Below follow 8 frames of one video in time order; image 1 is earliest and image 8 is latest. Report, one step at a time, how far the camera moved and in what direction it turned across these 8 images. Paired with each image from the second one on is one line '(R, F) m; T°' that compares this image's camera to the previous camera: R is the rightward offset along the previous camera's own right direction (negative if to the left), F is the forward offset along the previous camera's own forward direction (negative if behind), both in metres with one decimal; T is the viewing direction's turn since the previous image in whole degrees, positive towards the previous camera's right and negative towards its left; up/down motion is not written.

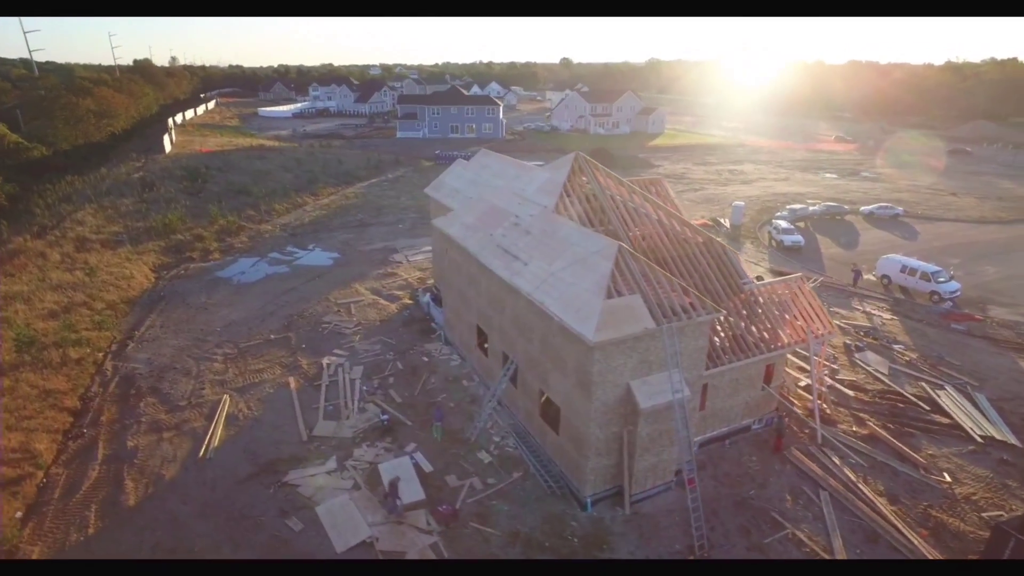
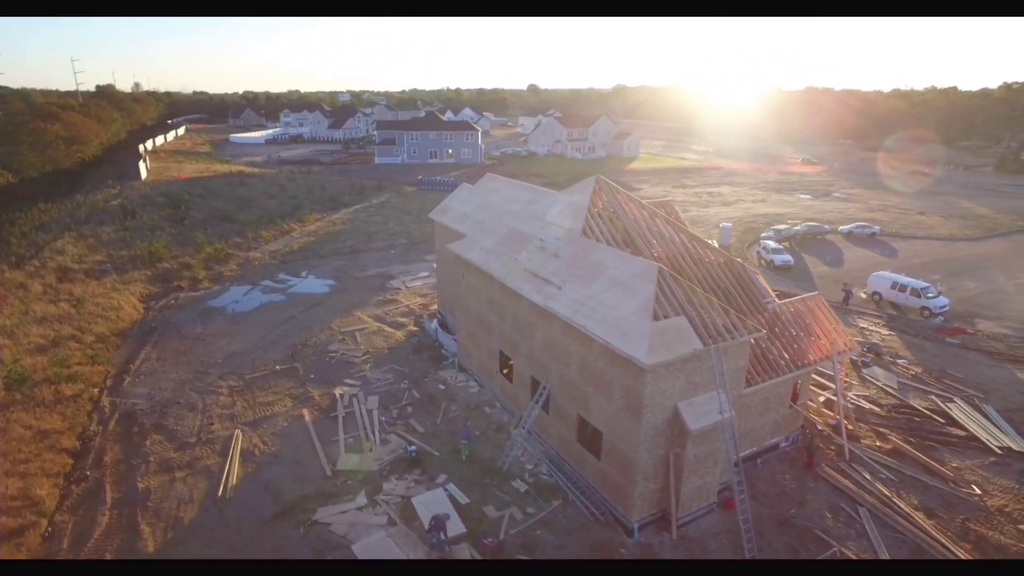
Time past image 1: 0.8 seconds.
(-1.2, +0.2) m; +3°
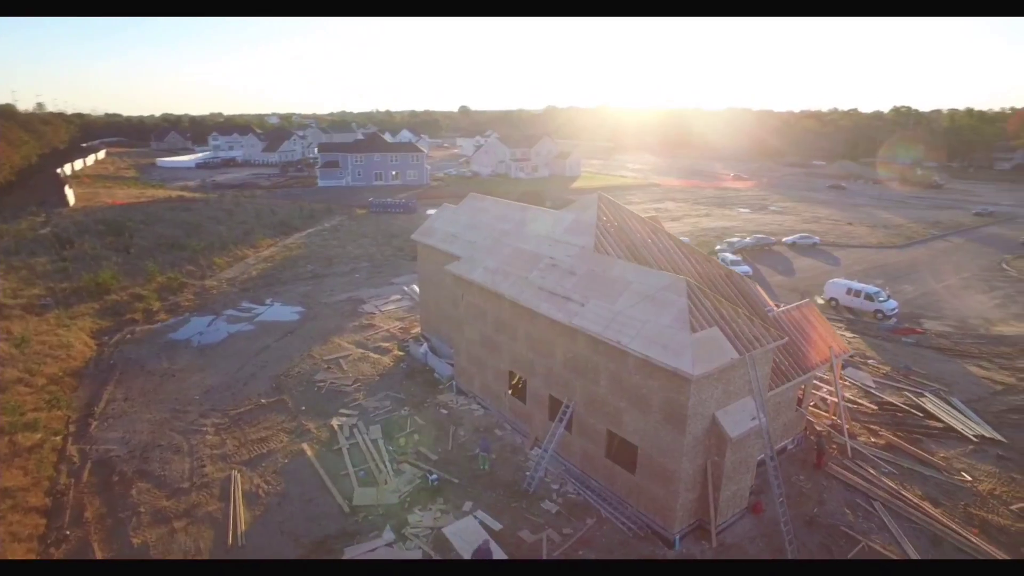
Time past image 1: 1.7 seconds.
(-1.7, +0.2) m; +7°
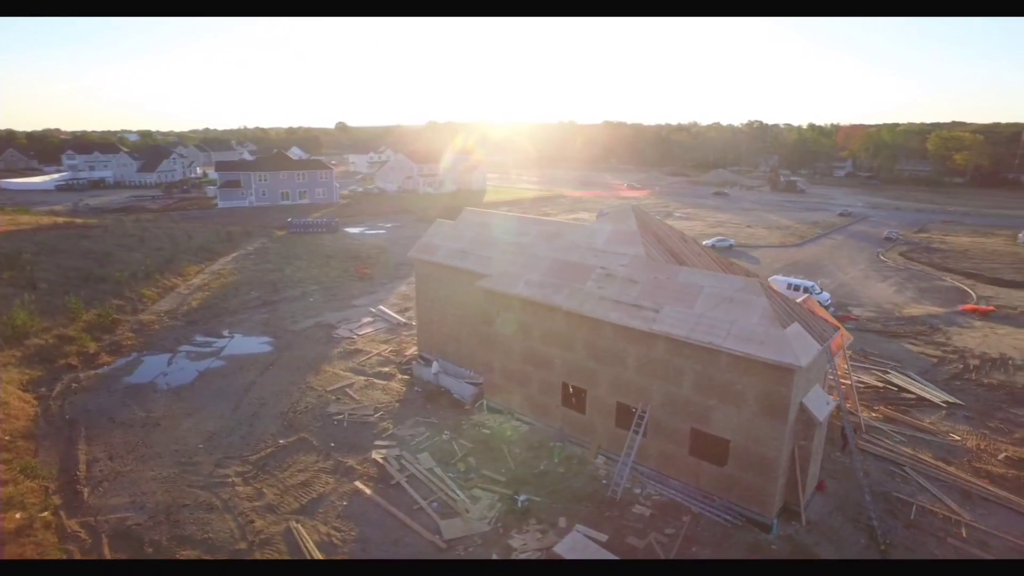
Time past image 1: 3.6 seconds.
(-3.7, +0.5) m; +12°
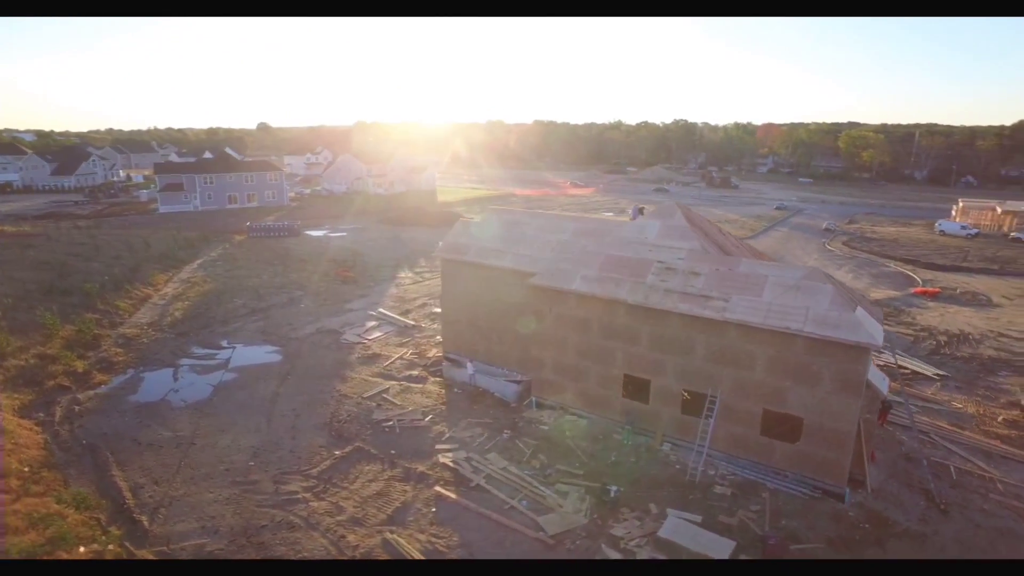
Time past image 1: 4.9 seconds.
(-3.0, +0.2) m; +8°
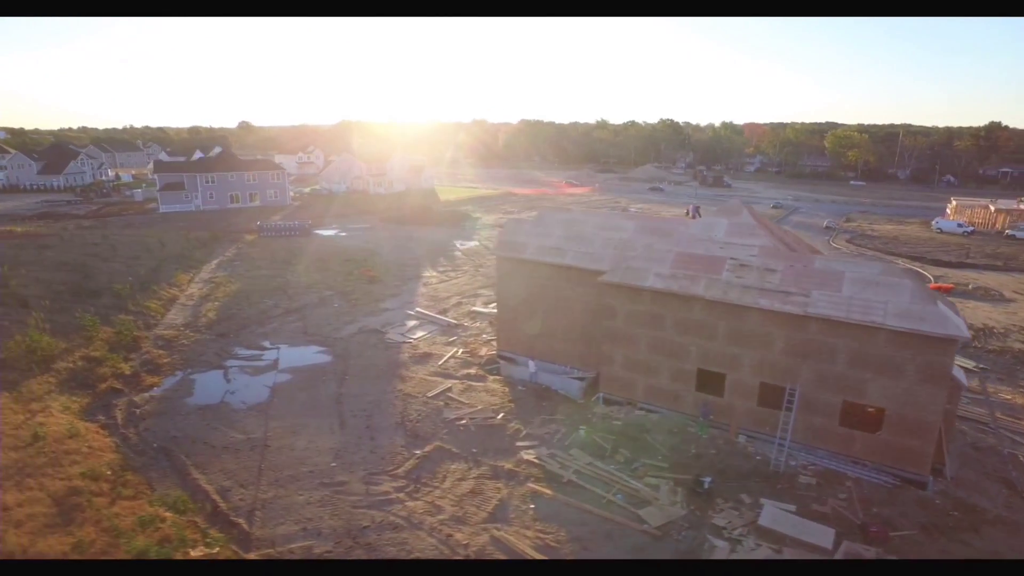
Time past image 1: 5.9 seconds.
(-2.2, +0.1) m; +2°
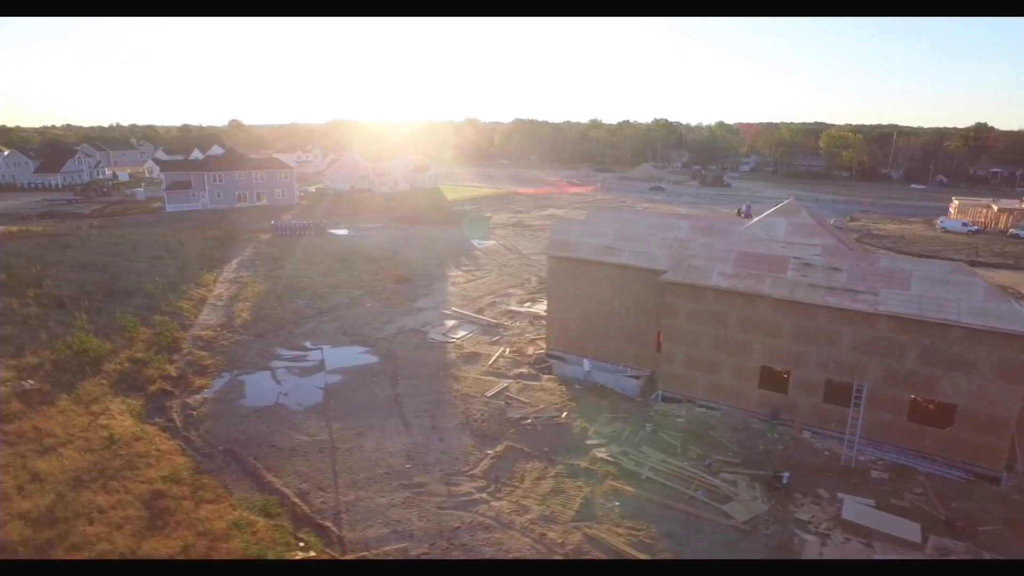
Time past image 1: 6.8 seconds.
(-1.8, +0.1) m; +2°
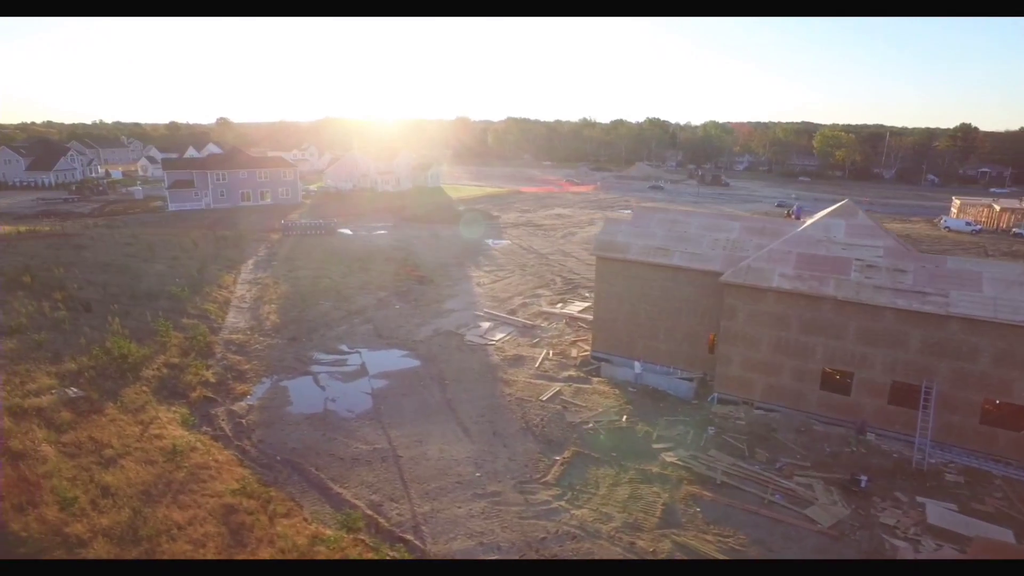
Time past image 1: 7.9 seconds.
(-1.7, +0.4) m; +2°
